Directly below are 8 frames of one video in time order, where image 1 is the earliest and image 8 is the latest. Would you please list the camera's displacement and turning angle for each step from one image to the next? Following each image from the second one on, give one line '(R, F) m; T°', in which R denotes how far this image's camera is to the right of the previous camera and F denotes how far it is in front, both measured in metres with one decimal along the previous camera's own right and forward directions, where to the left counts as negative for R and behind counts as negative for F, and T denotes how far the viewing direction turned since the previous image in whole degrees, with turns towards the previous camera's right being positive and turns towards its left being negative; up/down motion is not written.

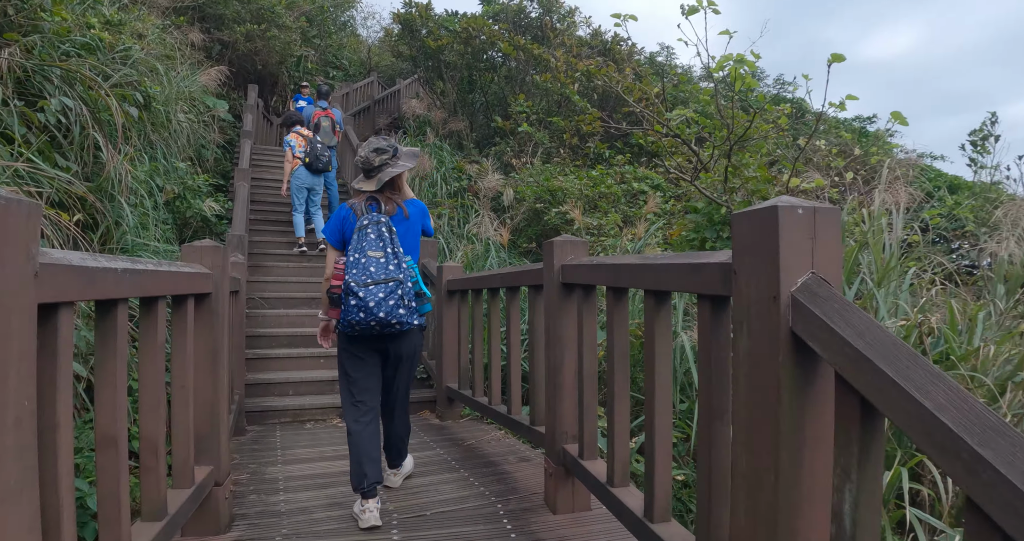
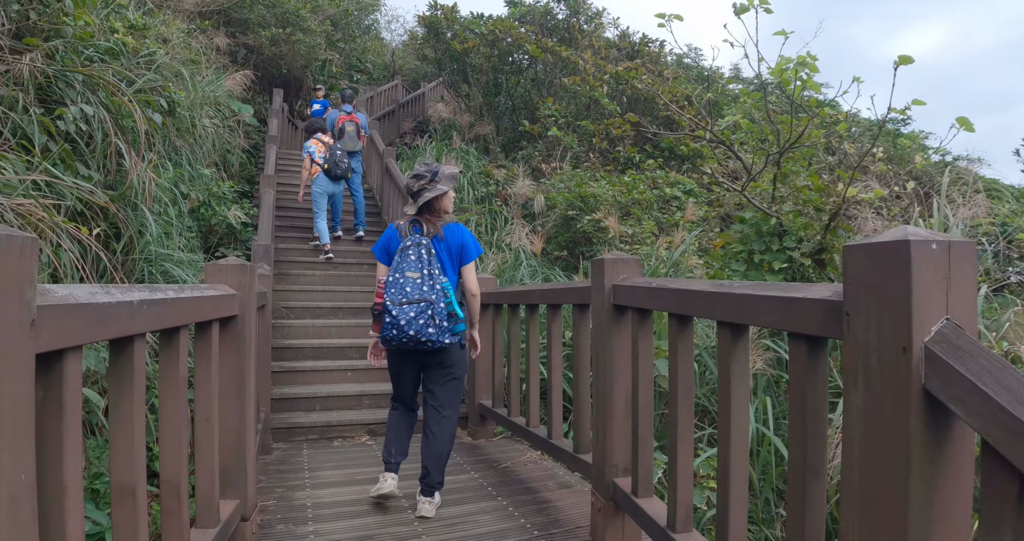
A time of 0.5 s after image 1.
(-0.1, +0.2) m; -2°
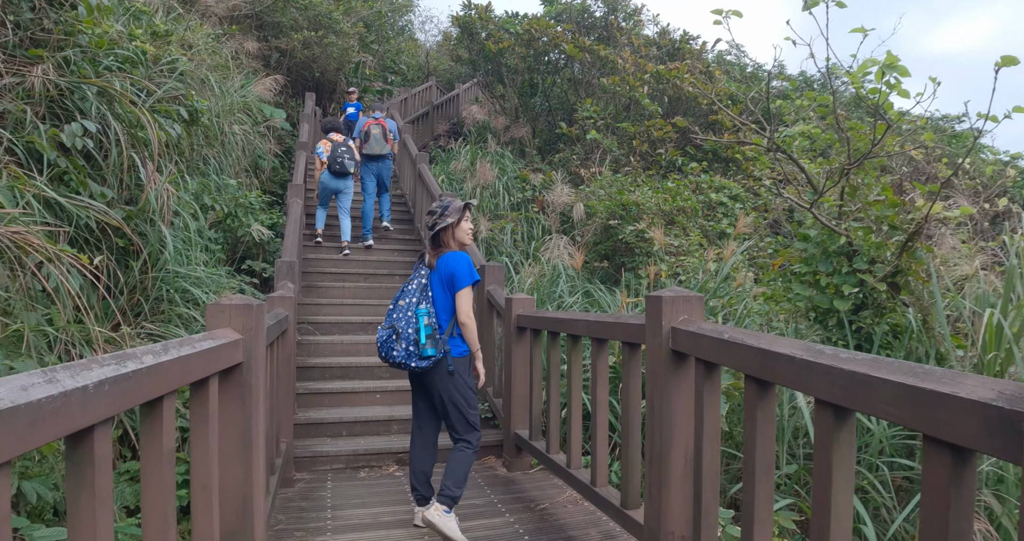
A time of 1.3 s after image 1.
(0.0, +0.3) m; -3°
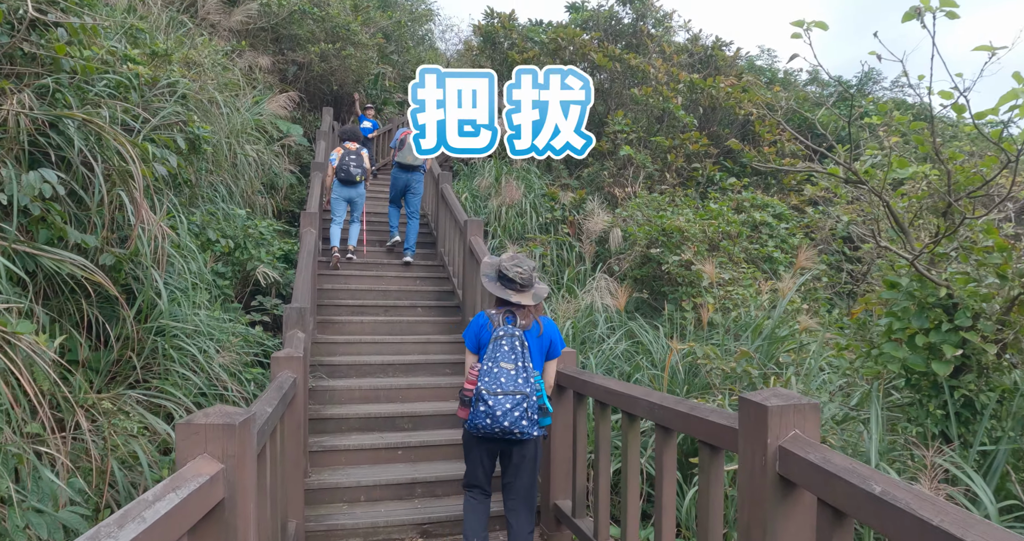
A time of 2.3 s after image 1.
(-0.1, +0.5) m; -2°
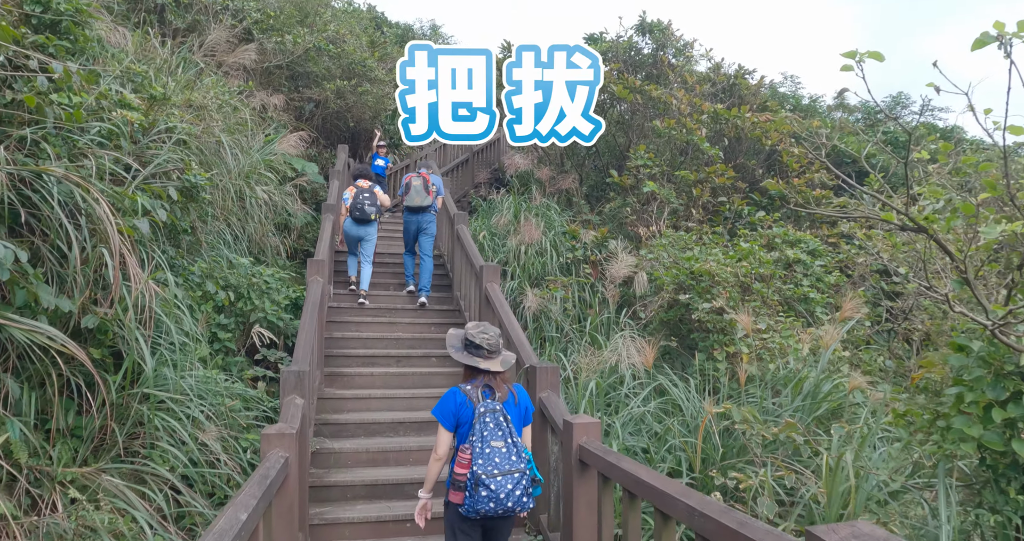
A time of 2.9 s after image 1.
(0.0, +0.3) m; -2°
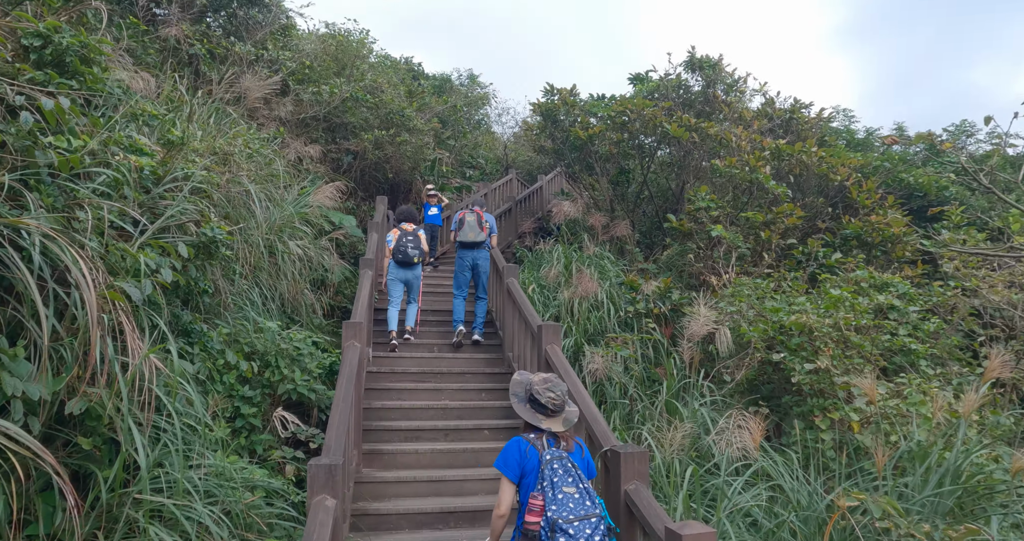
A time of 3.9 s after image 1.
(-0.2, +0.6) m; -3°
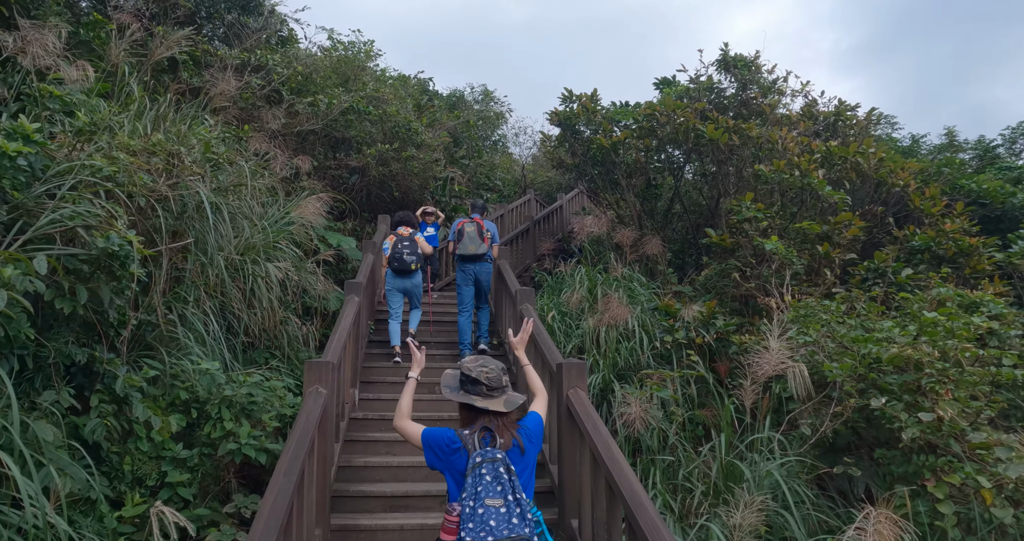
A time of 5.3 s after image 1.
(+0.1, +0.9) m; -2°
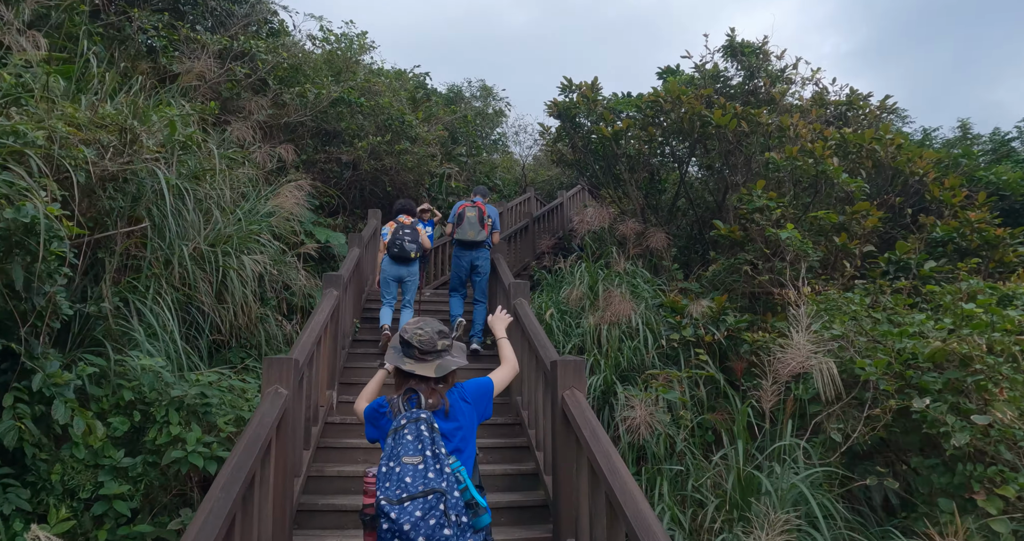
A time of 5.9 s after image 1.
(+0.1, +0.4) m; 0°
